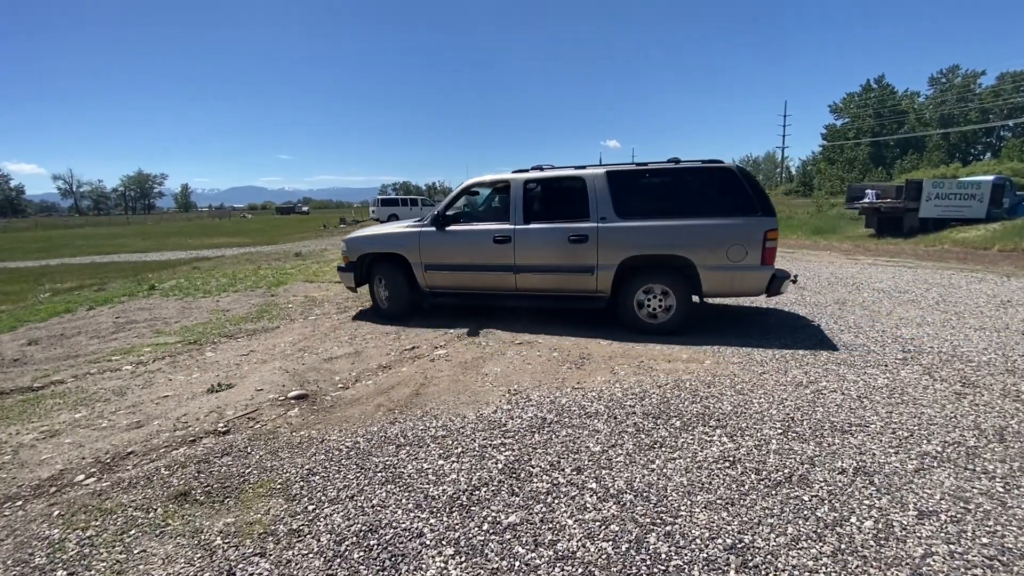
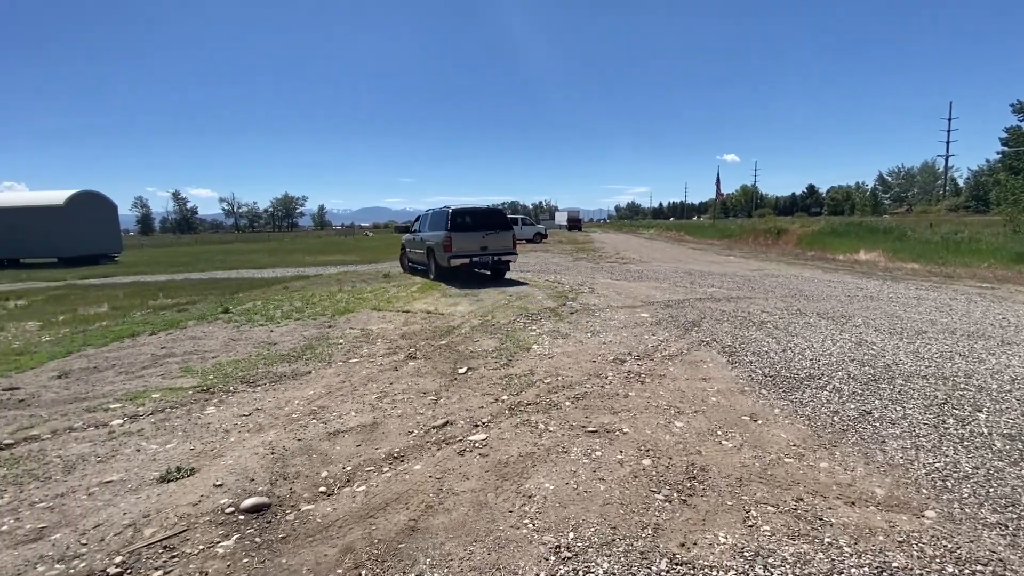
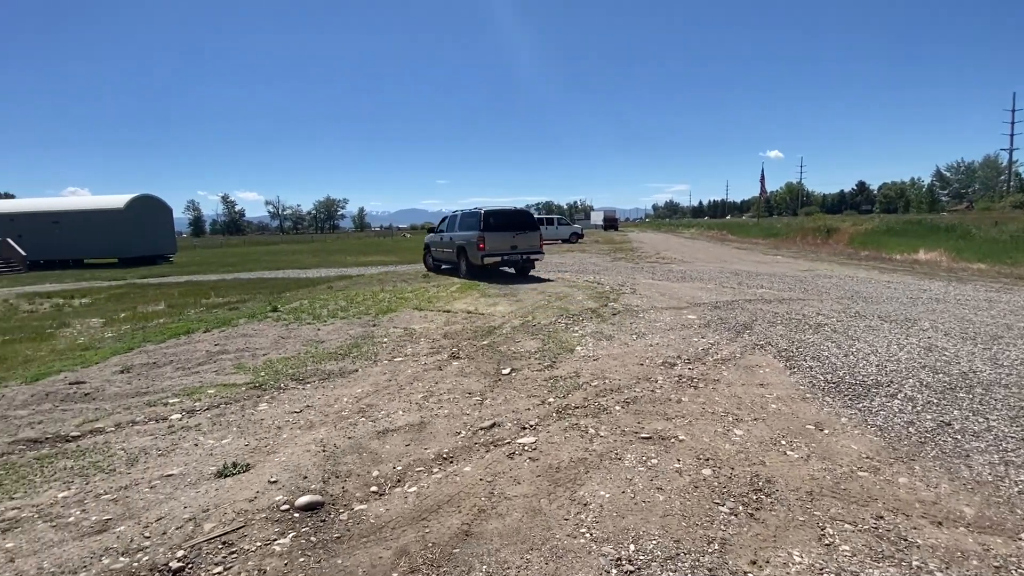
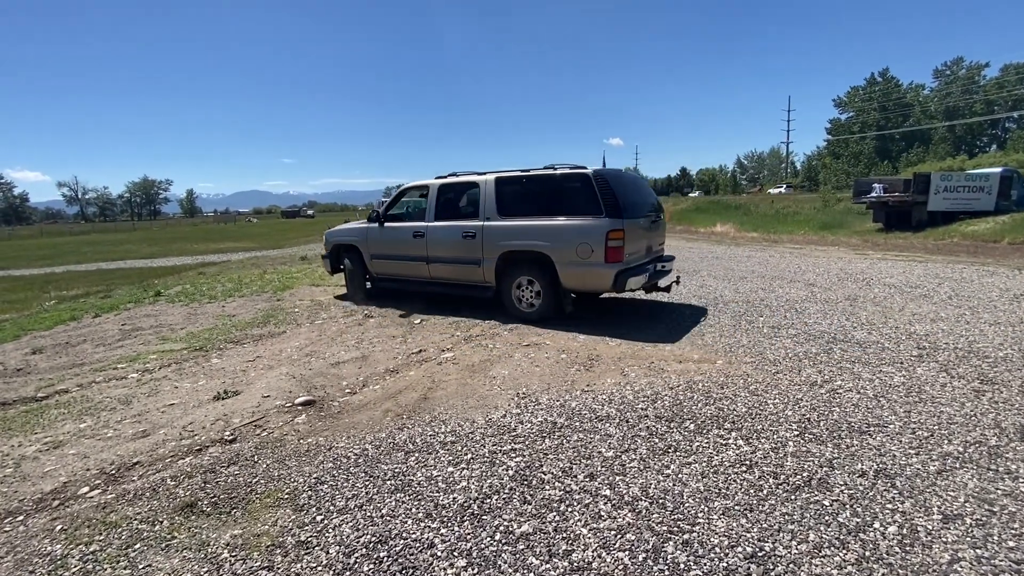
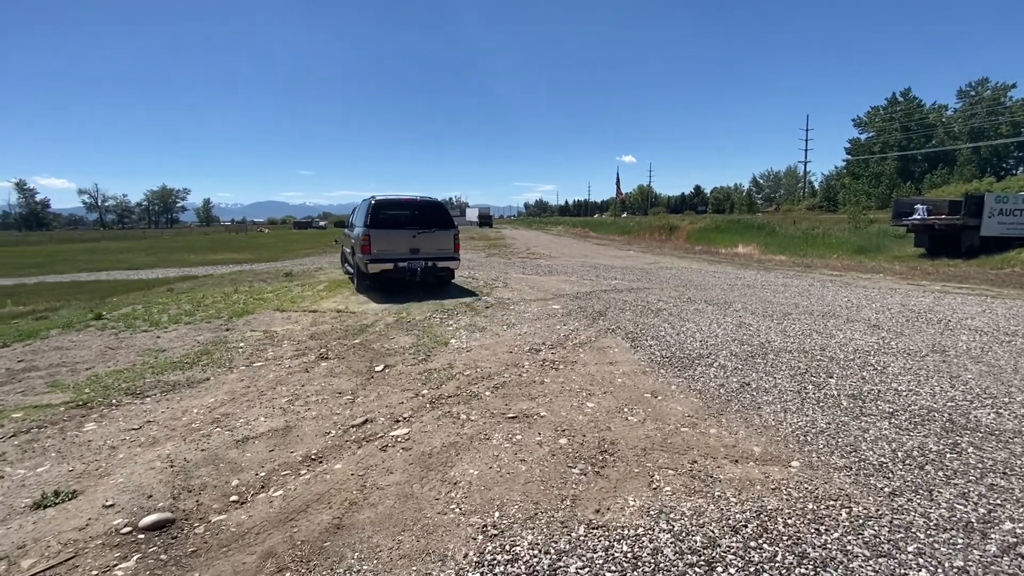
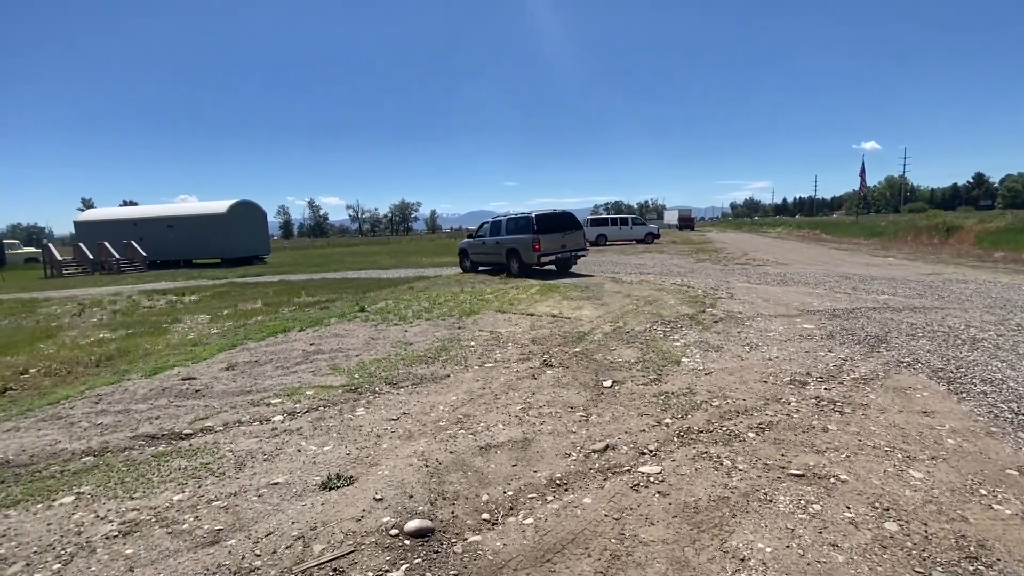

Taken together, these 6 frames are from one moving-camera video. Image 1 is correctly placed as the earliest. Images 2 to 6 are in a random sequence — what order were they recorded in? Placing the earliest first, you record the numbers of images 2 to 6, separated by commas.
4, 5, 2, 3, 6
